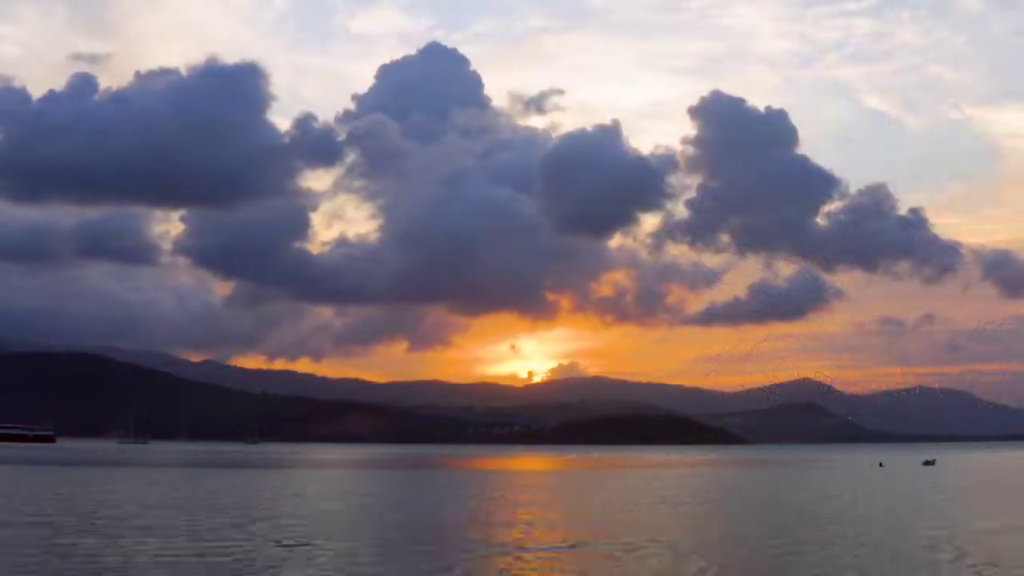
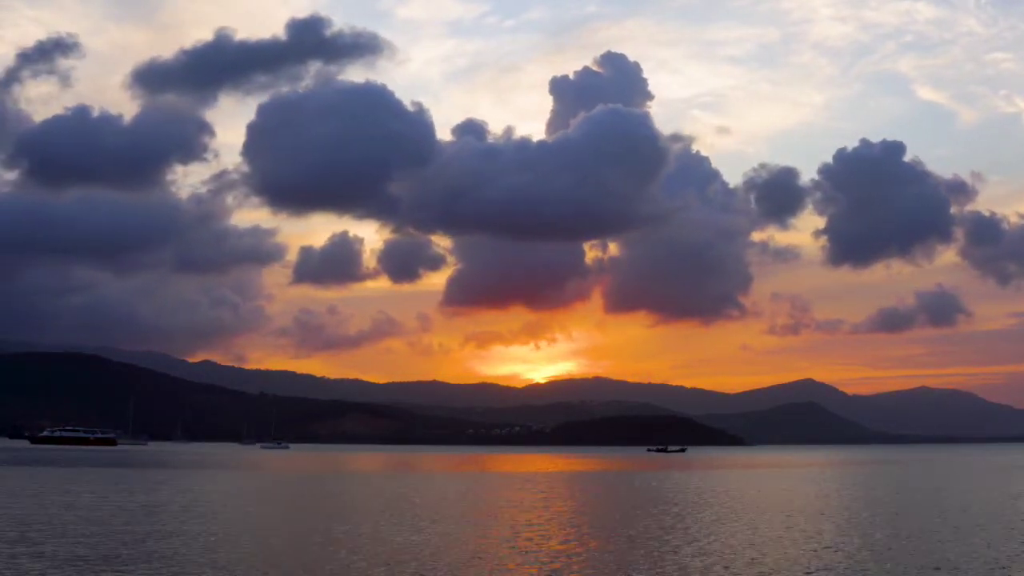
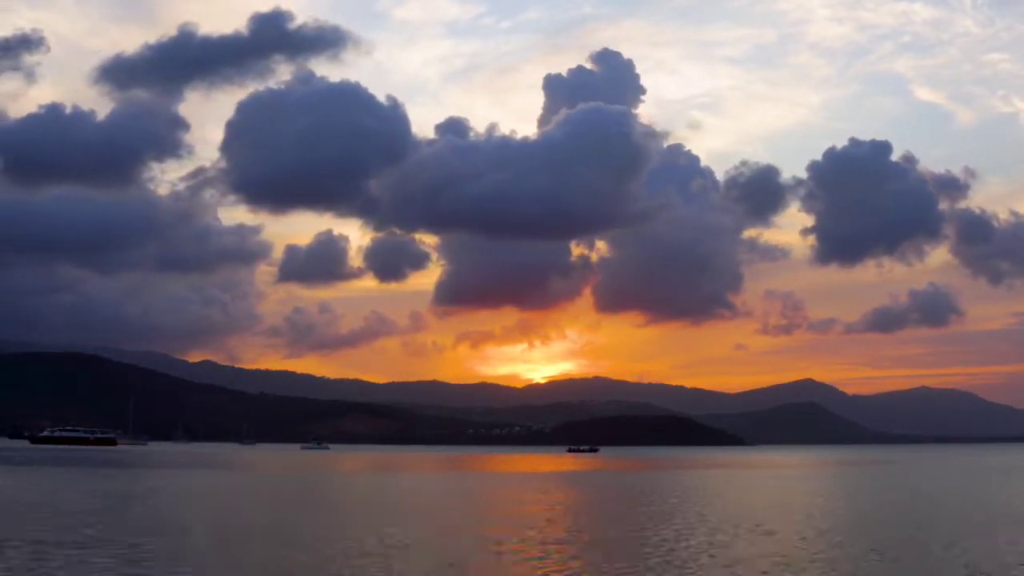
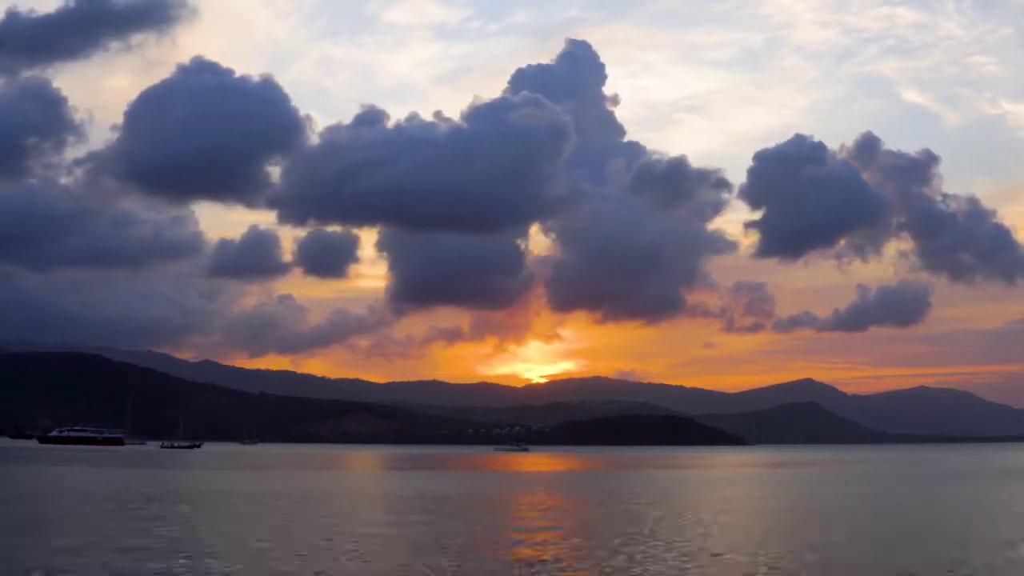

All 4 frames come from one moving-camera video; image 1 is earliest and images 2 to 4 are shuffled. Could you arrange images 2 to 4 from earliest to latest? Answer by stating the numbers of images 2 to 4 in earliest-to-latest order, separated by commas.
4, 3, 2
